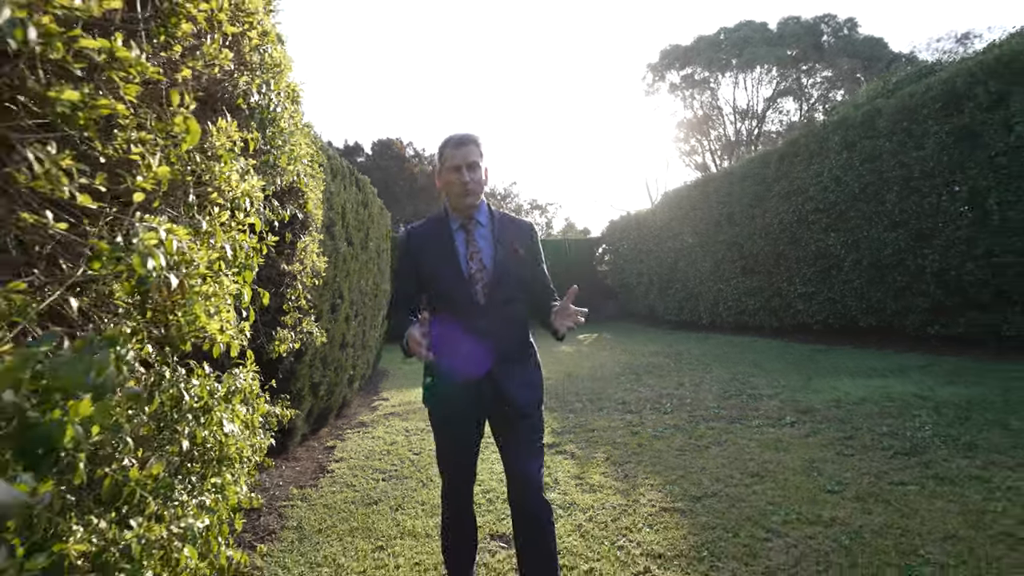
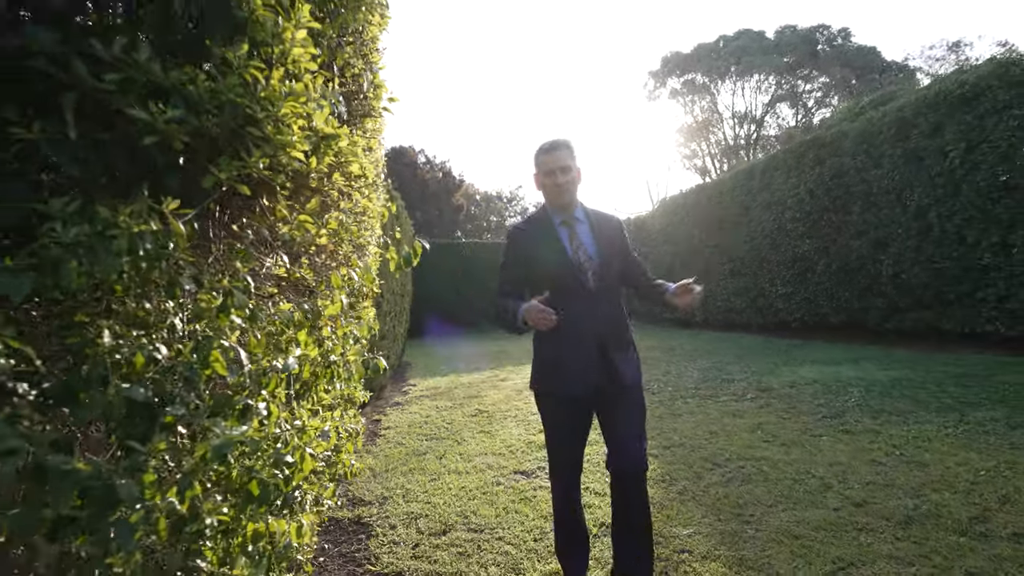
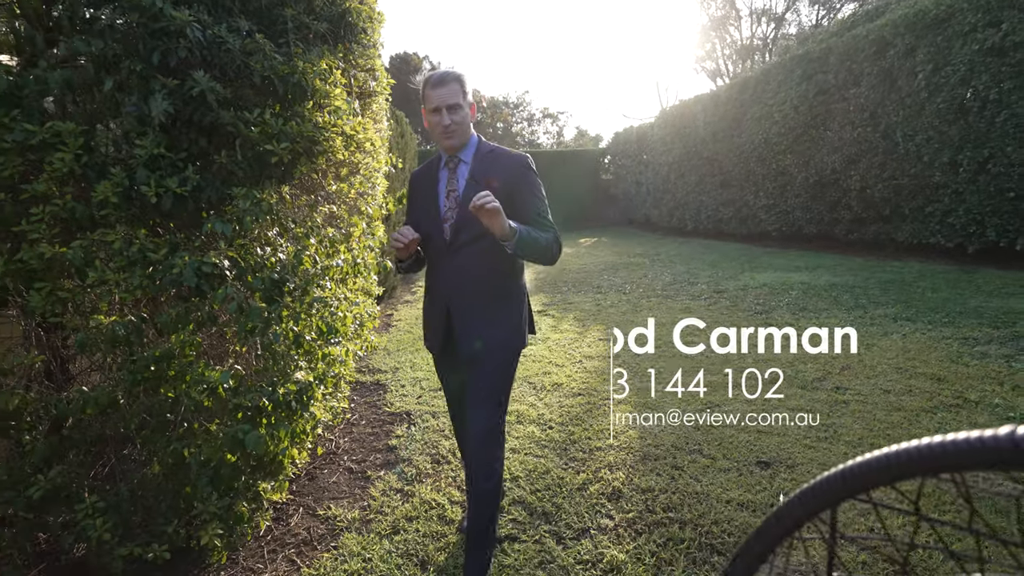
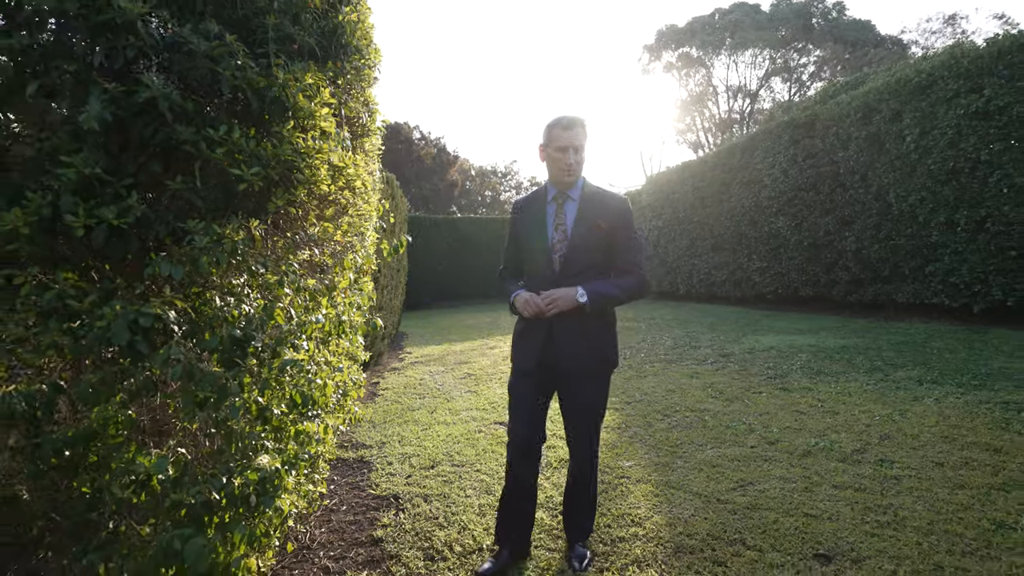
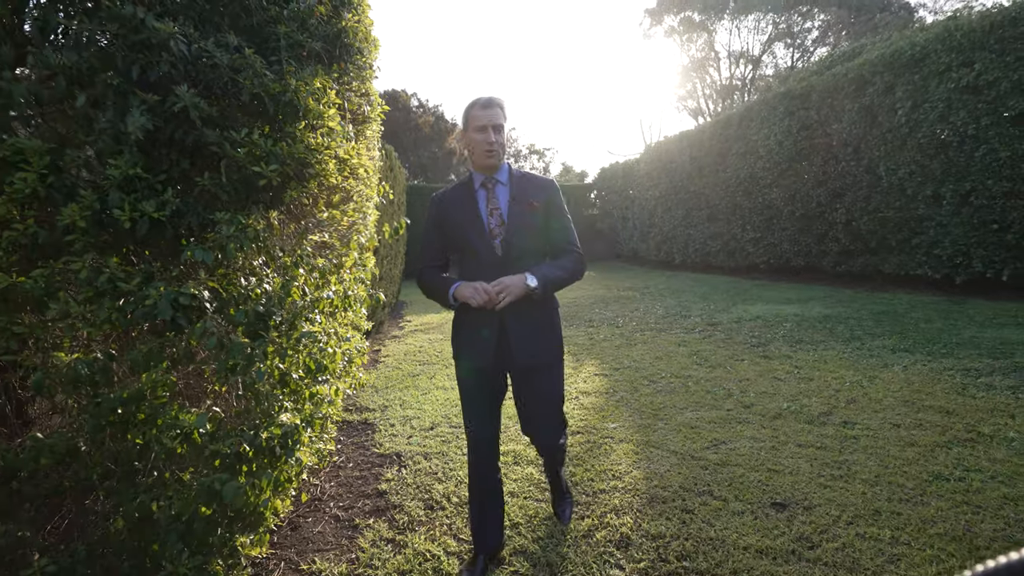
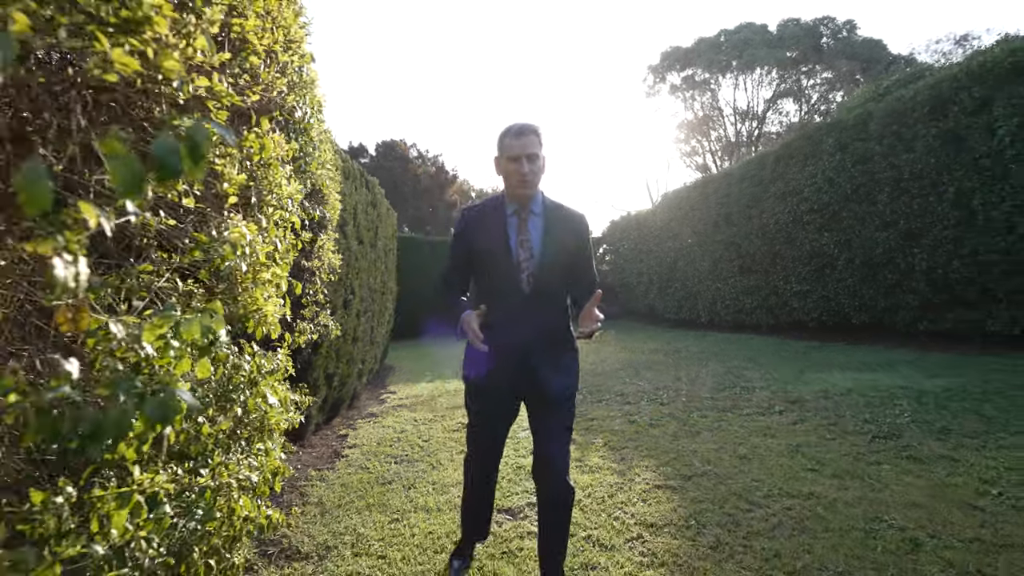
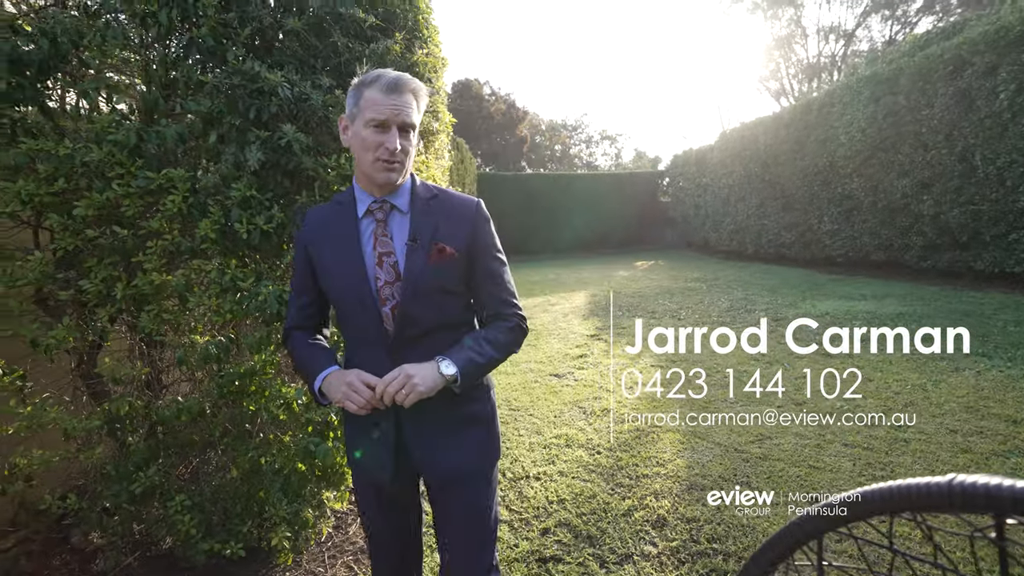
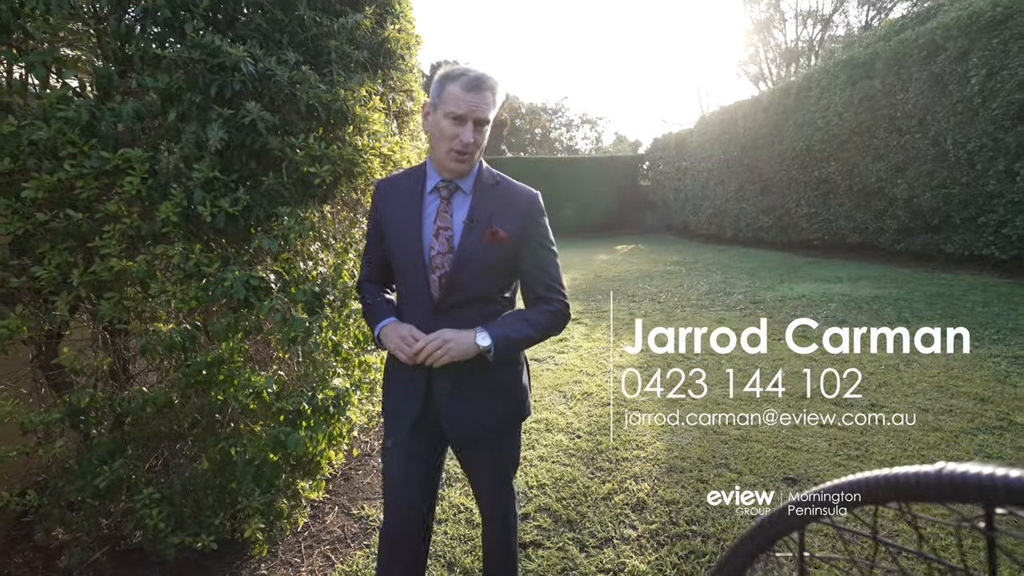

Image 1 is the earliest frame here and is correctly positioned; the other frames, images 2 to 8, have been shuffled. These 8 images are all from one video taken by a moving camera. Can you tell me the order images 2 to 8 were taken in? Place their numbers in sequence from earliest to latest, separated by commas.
6, 2, 4, 5, 3, 8, 7
